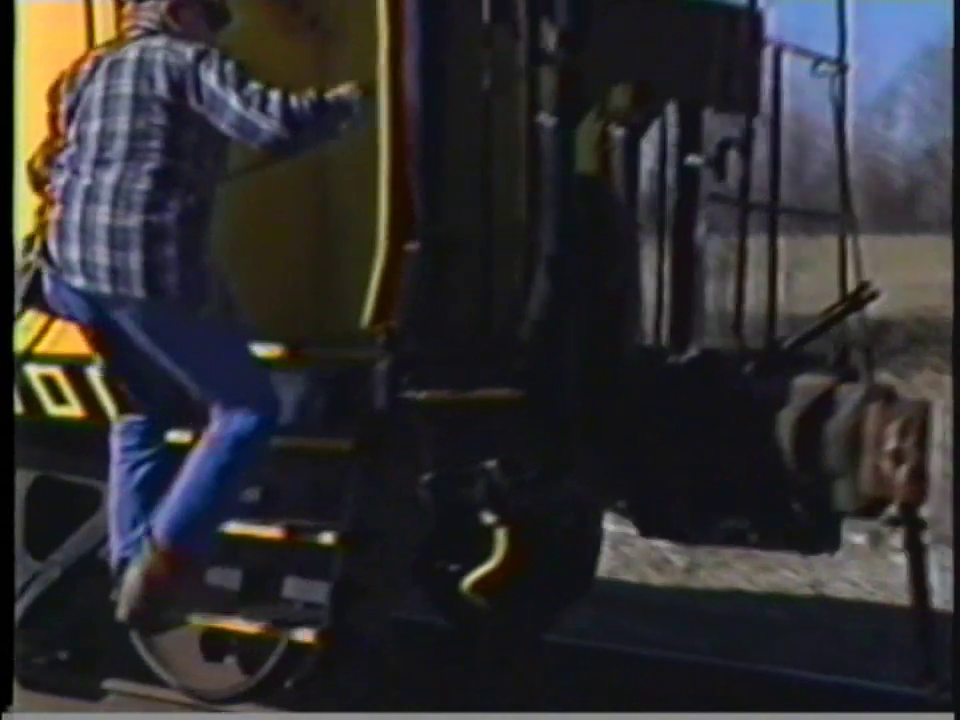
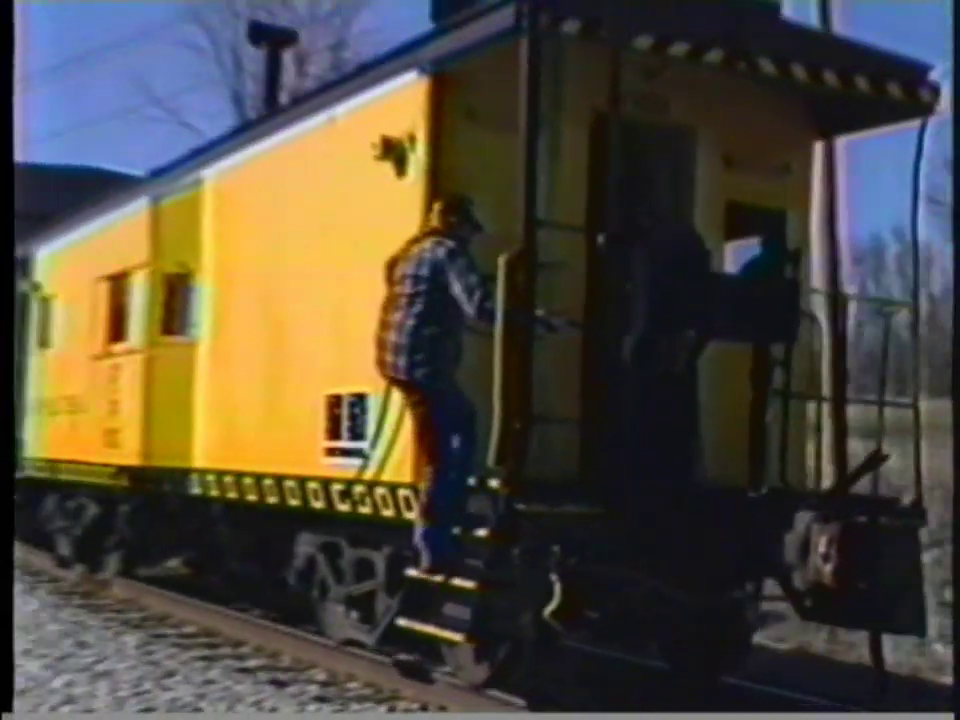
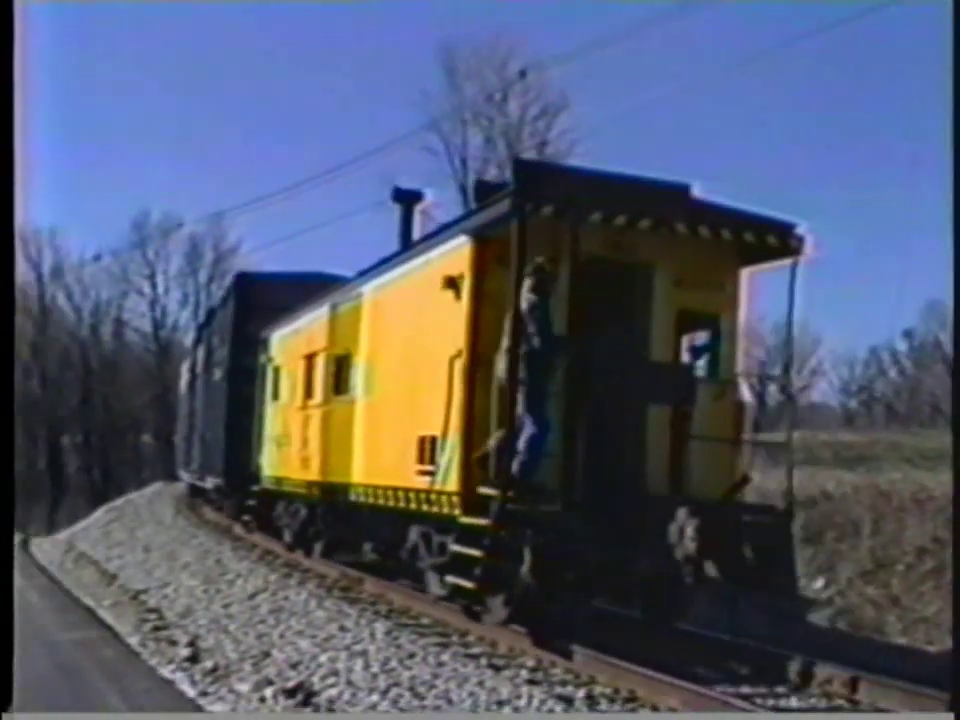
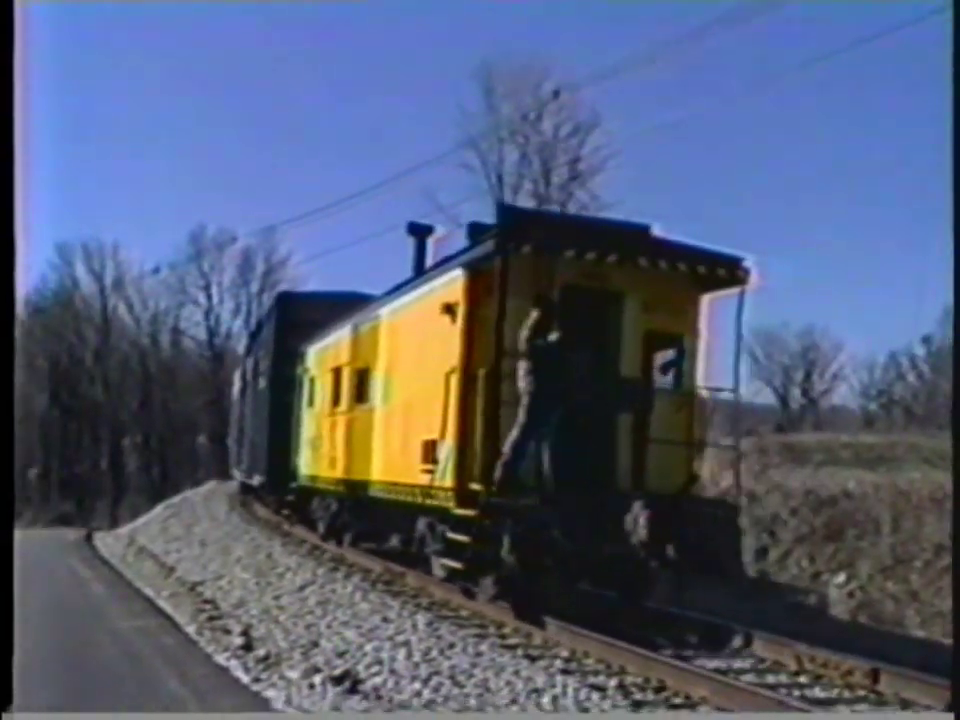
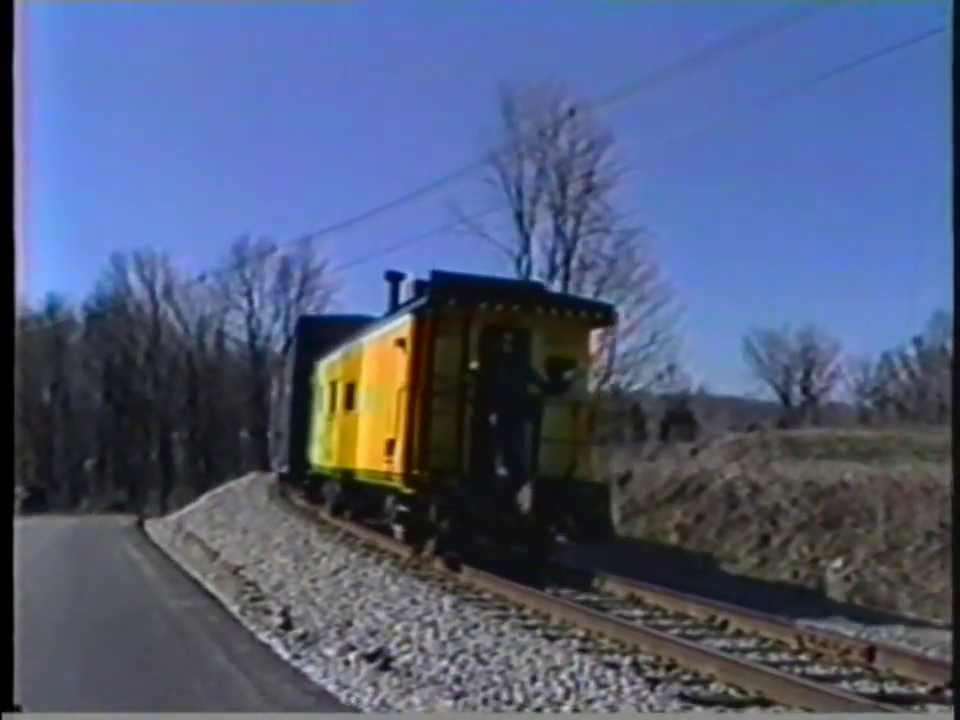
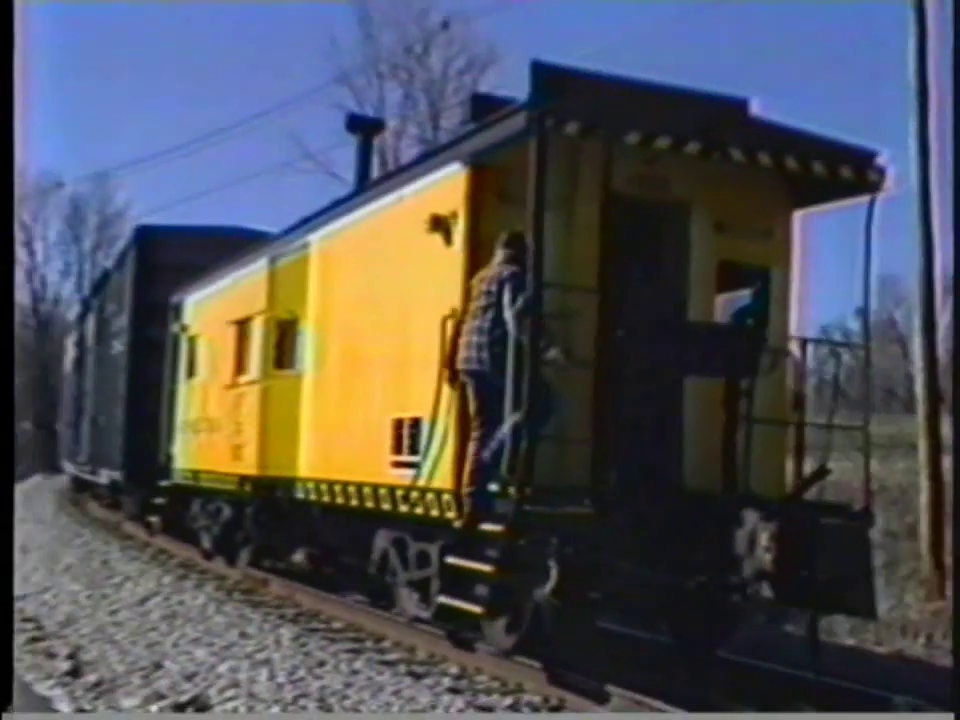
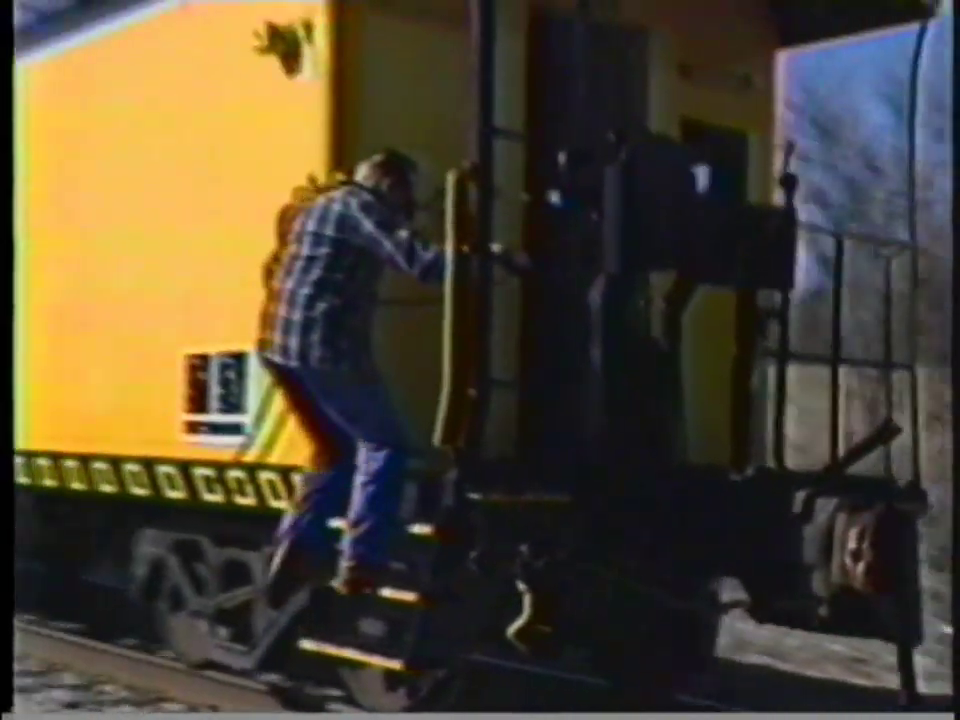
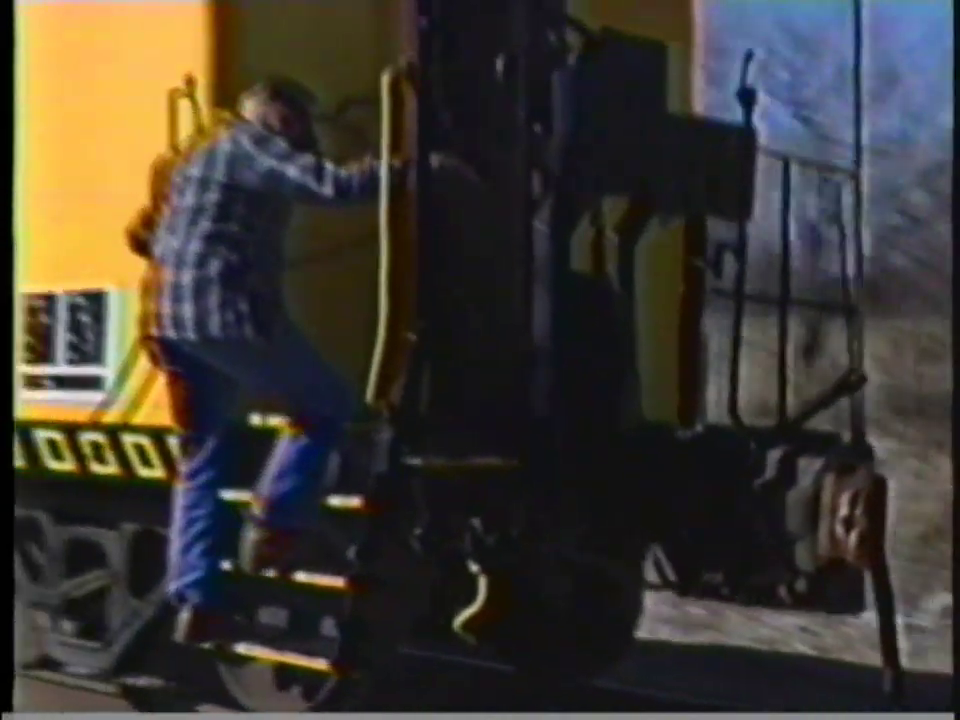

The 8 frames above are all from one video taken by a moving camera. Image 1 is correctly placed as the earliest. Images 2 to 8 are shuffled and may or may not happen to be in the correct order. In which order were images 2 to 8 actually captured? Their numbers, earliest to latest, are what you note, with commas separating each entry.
8, 7, 2, 6, 3, 4, 5
